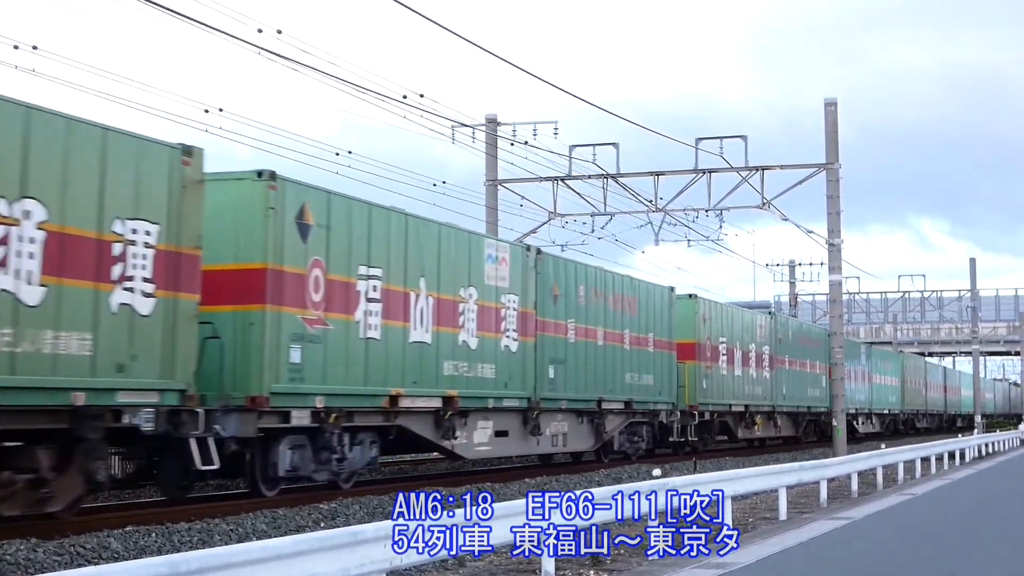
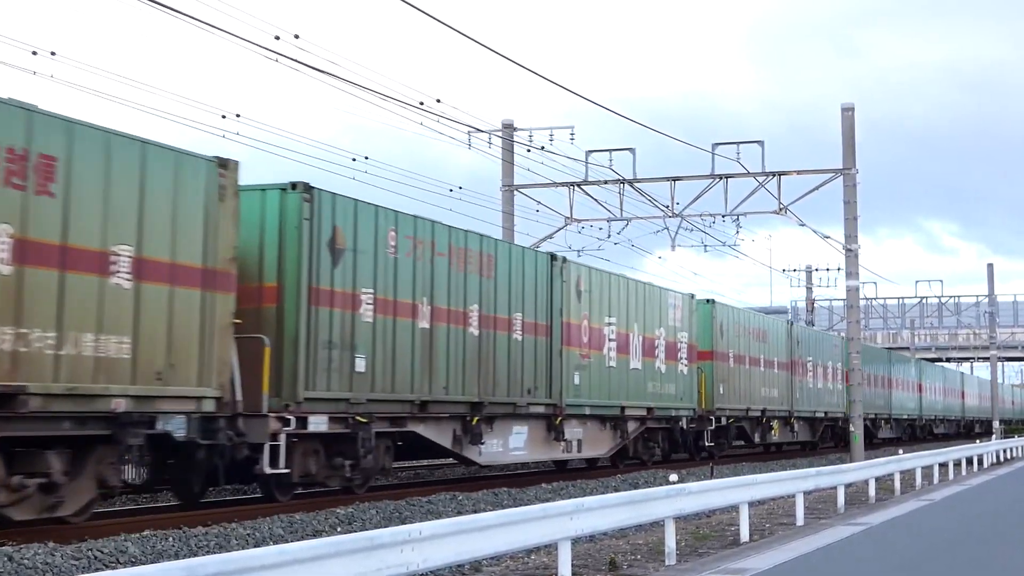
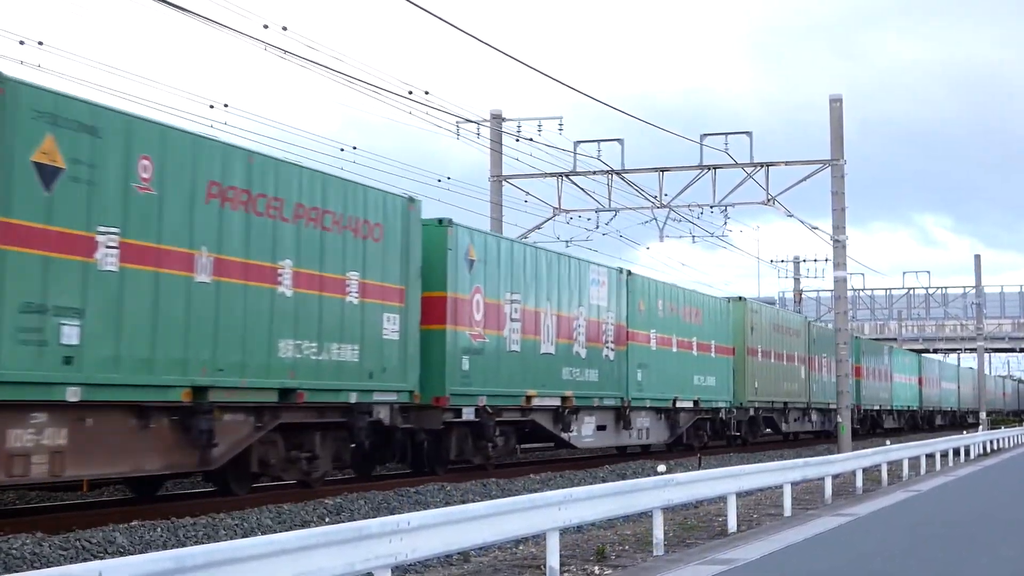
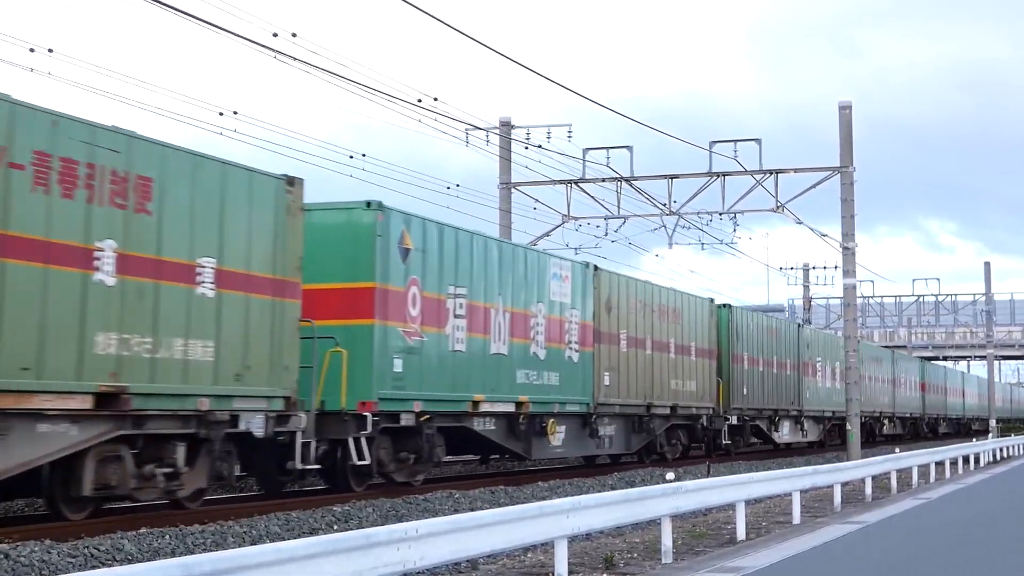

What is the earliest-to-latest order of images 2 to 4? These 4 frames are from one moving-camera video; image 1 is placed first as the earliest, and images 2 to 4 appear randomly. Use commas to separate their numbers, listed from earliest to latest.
3, 4, 2
